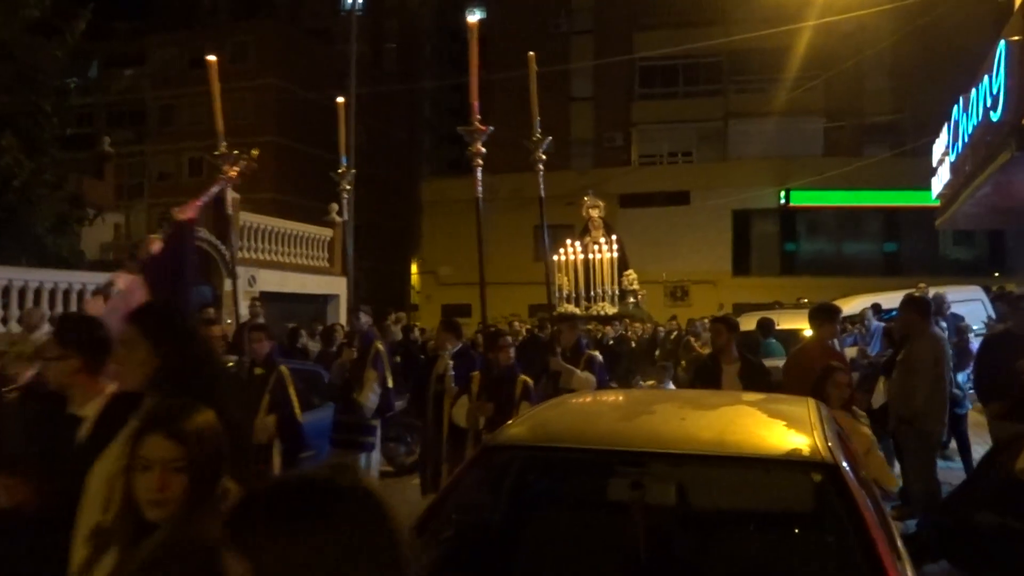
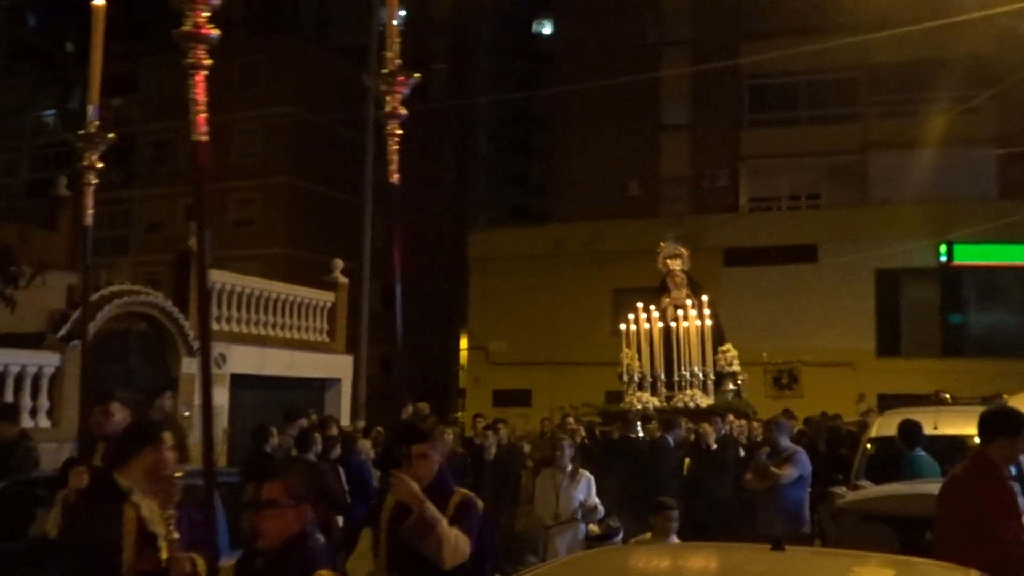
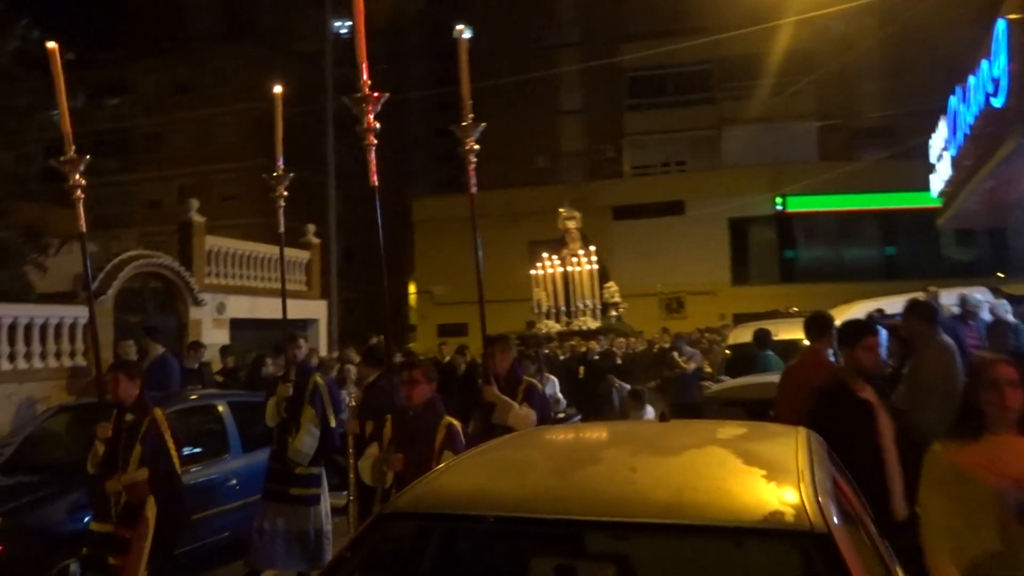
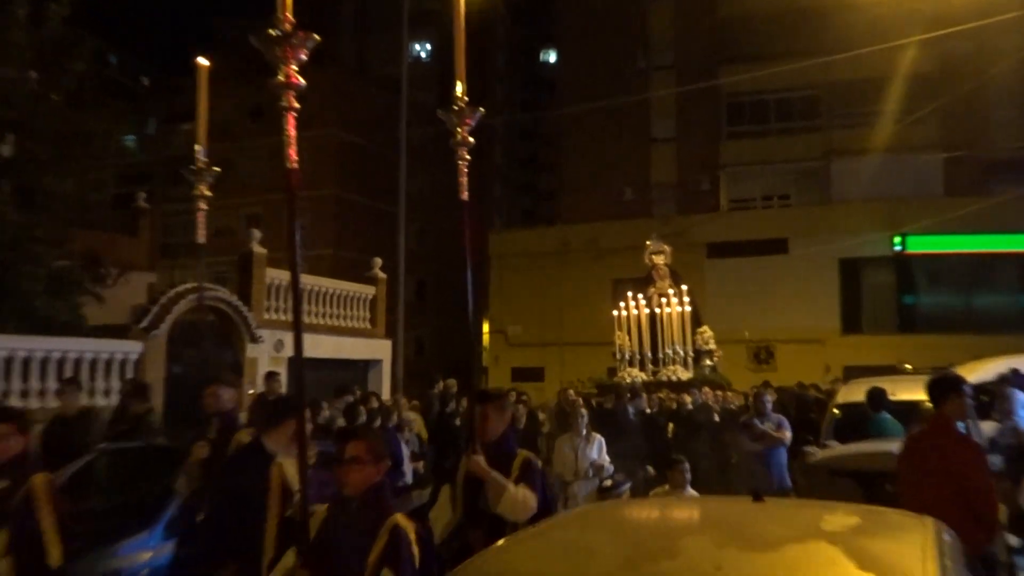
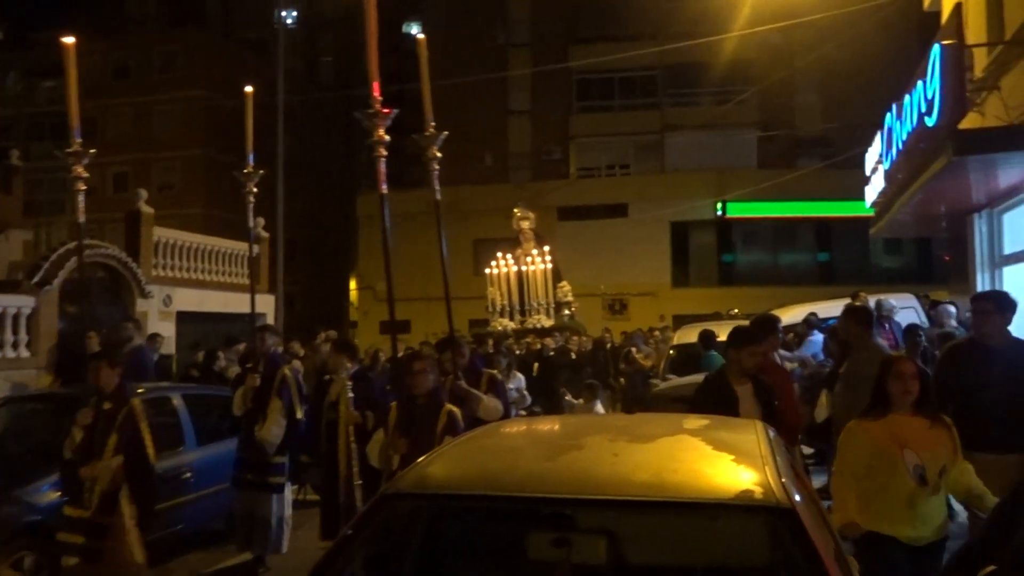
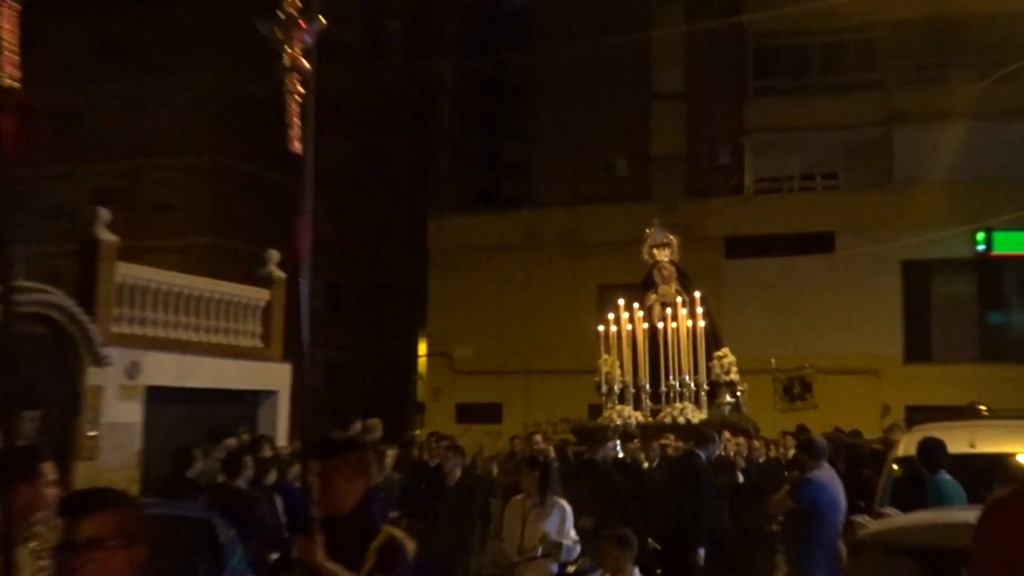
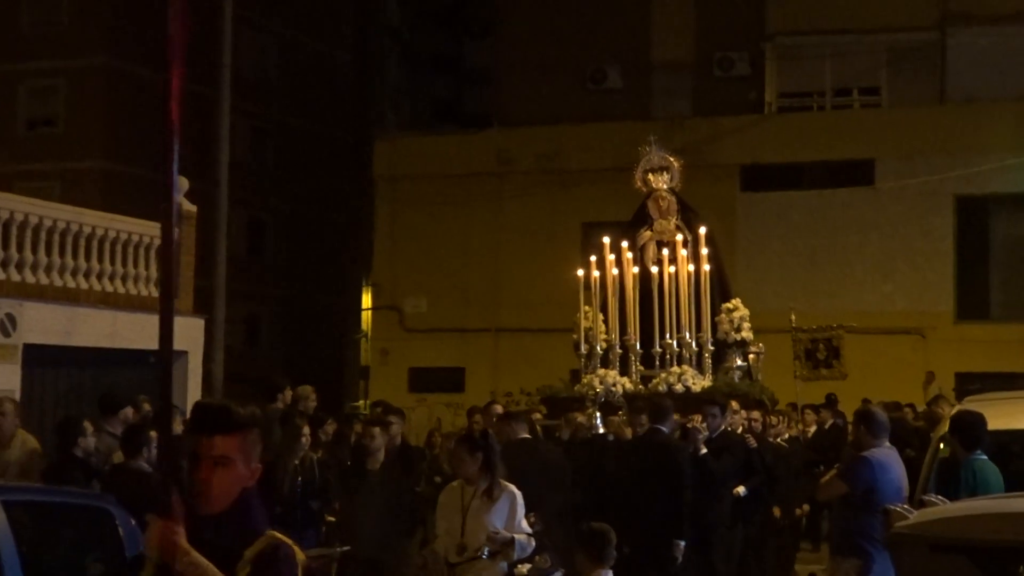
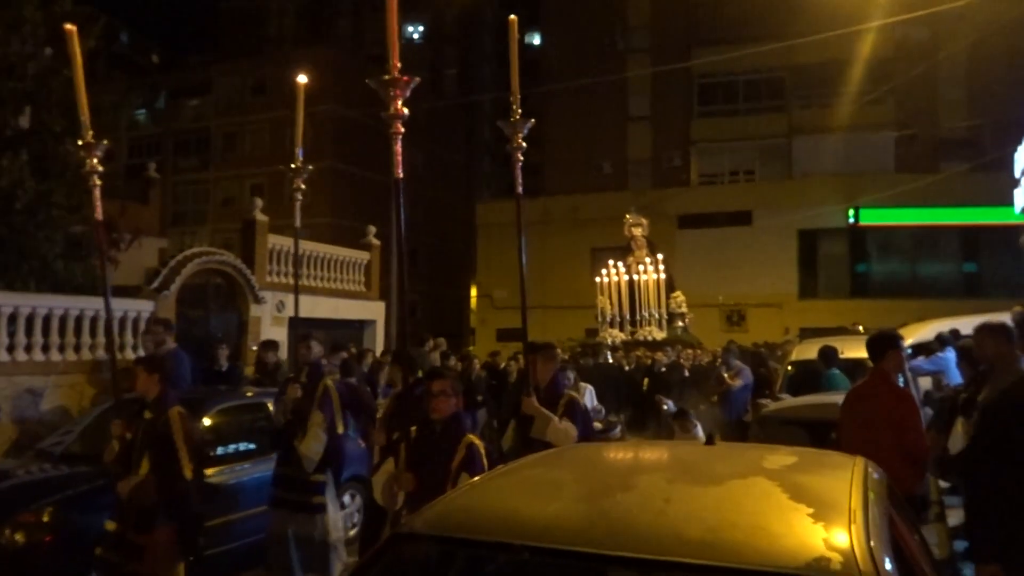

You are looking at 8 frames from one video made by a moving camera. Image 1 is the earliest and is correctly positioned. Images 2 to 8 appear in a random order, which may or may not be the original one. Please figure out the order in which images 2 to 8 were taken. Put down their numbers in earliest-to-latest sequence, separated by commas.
5, 3, 8, 4, 2, 6, 7
